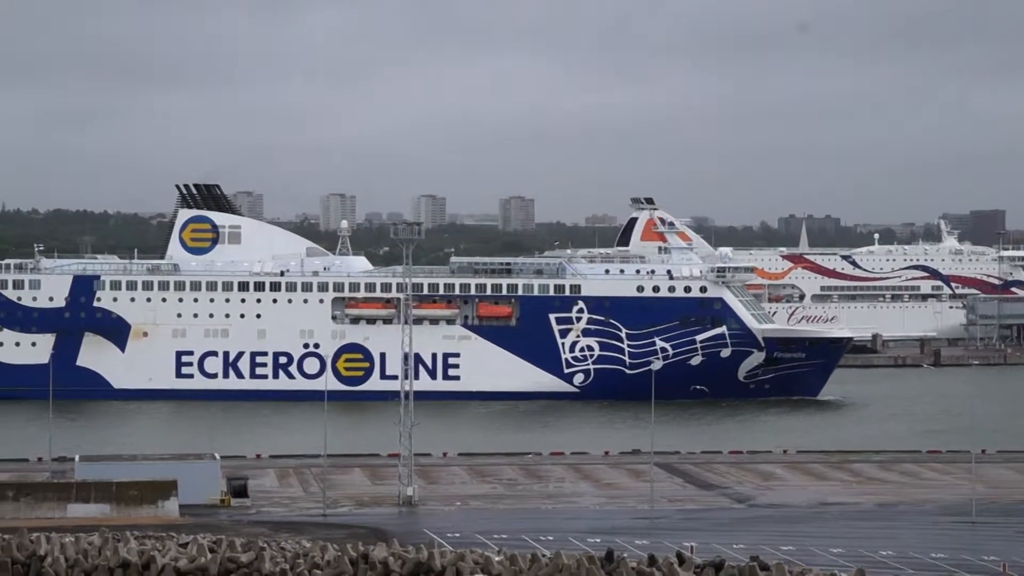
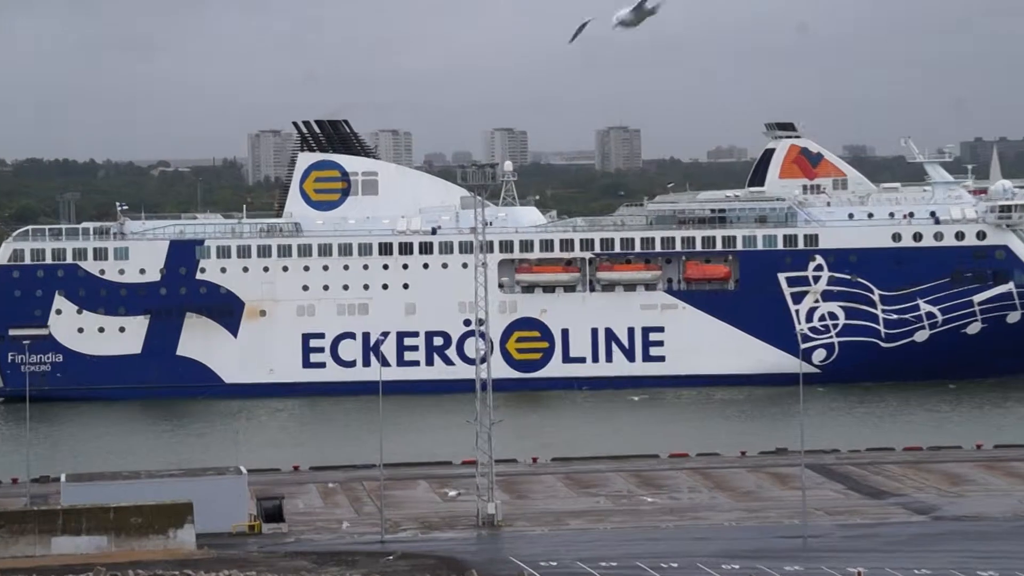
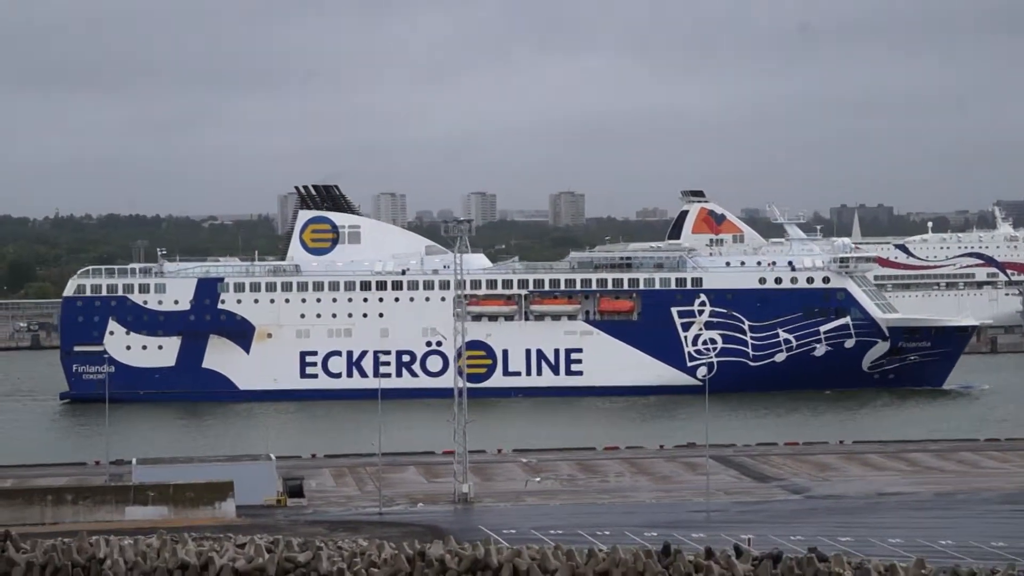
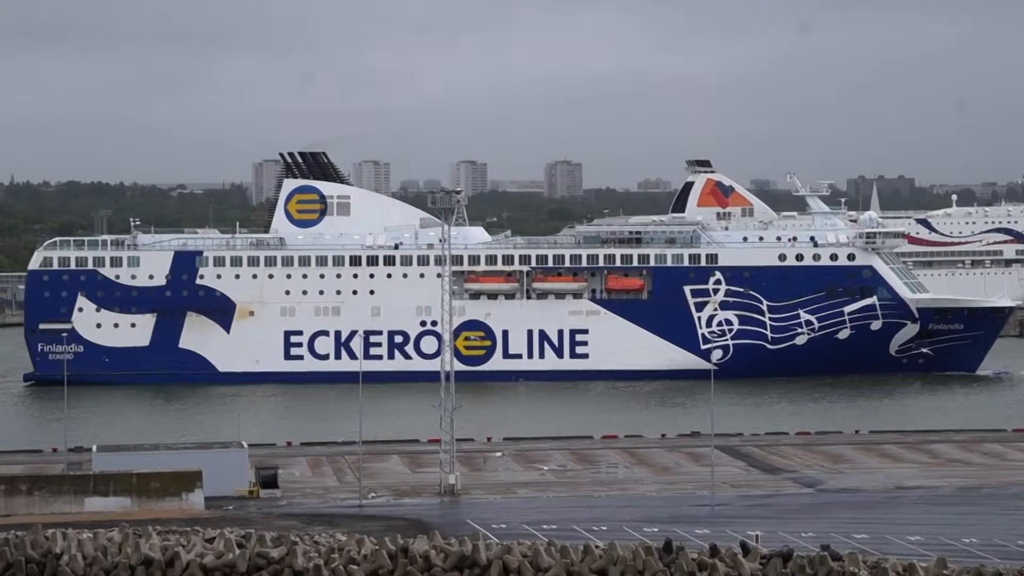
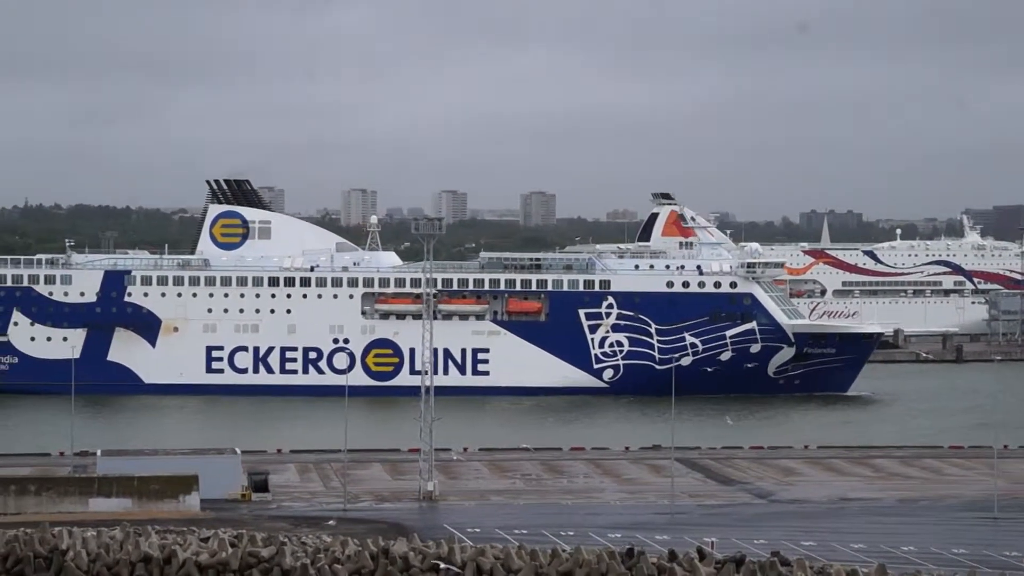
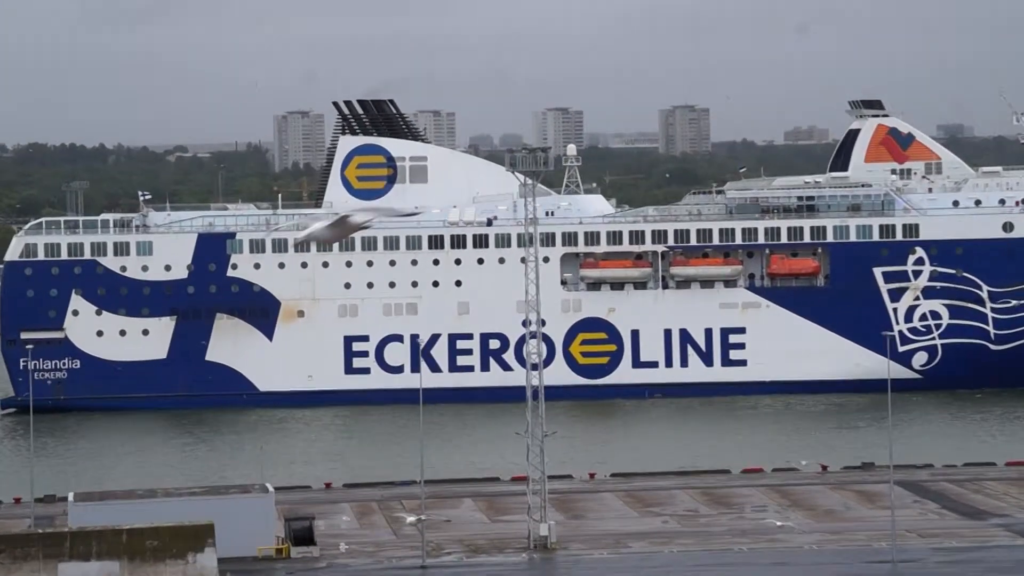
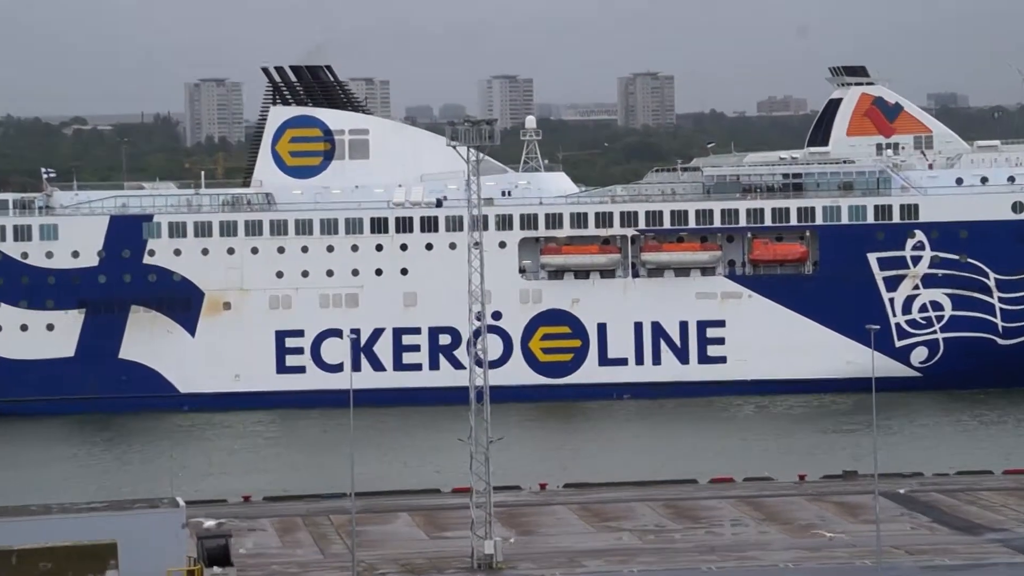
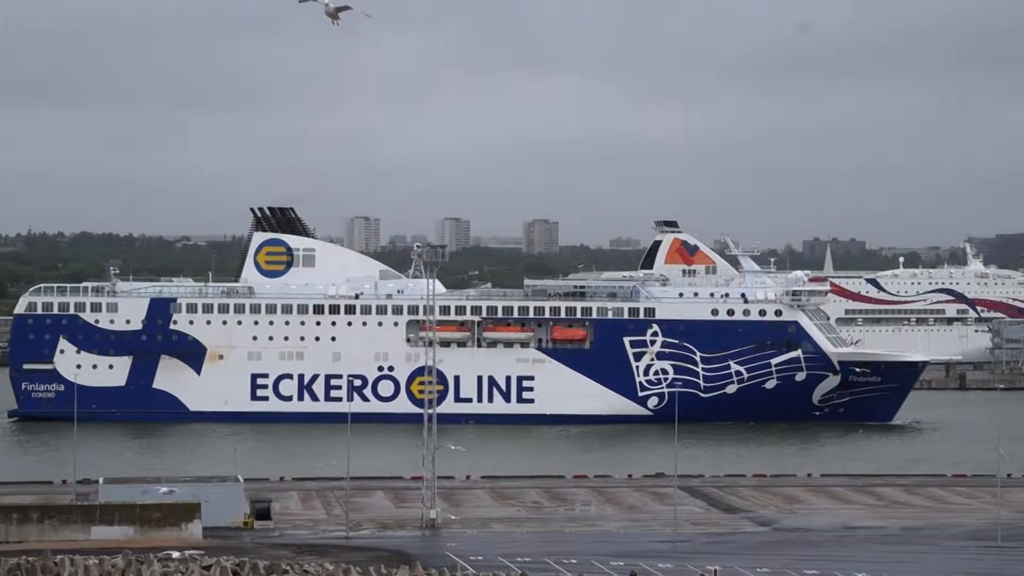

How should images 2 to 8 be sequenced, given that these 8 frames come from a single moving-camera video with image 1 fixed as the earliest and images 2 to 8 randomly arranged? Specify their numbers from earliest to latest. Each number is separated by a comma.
5, 8, 3, 4, 2, 6, 7
